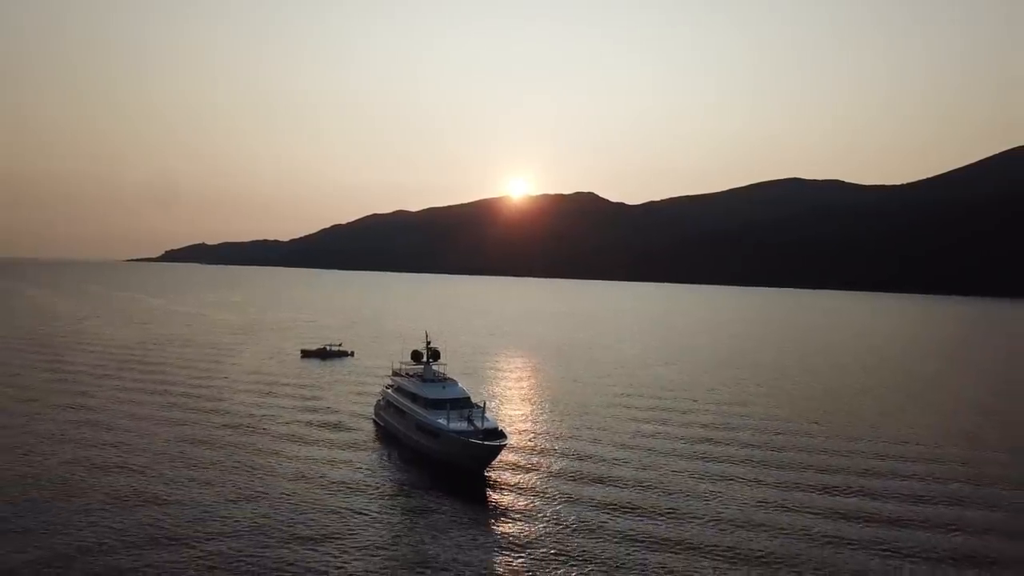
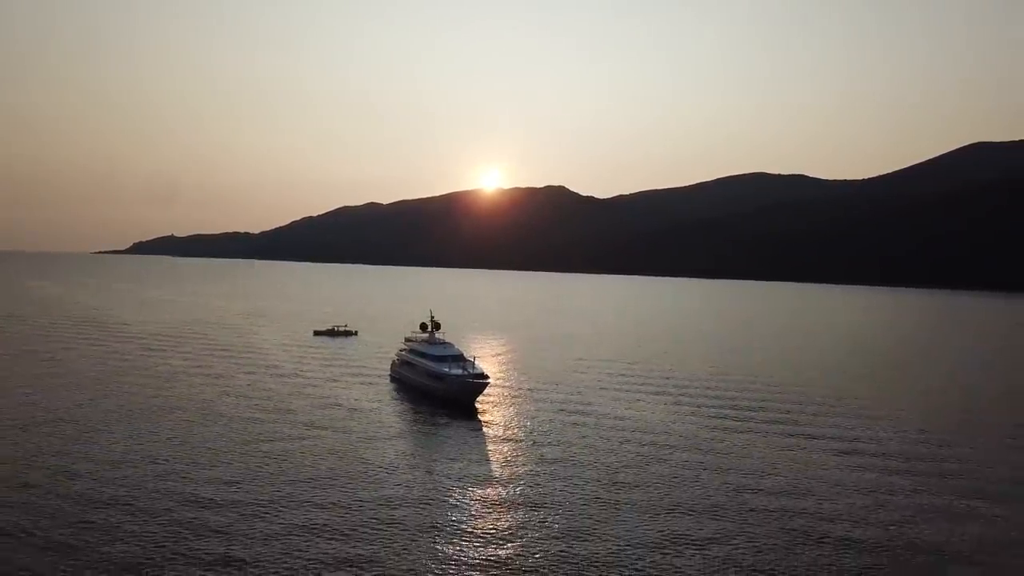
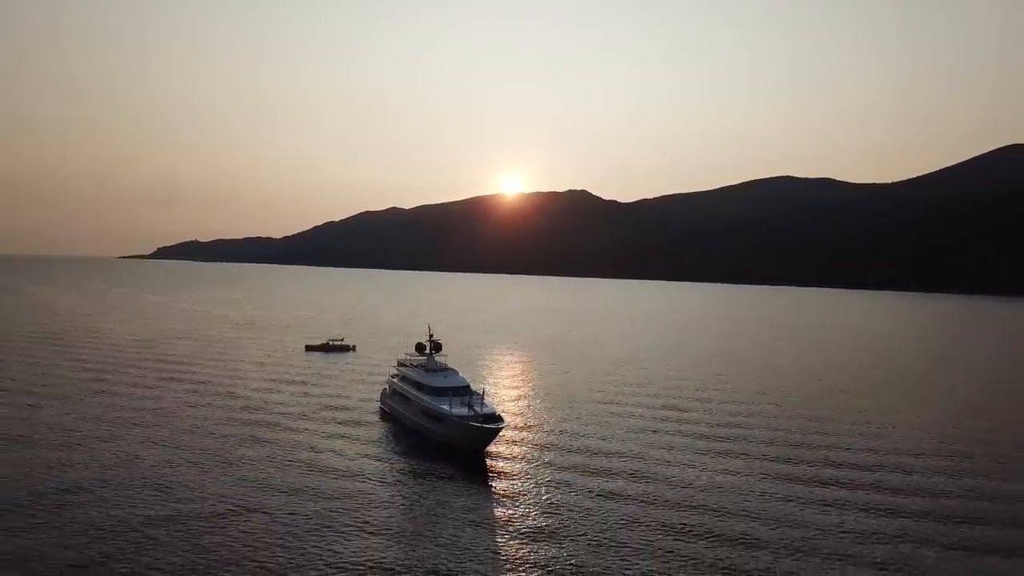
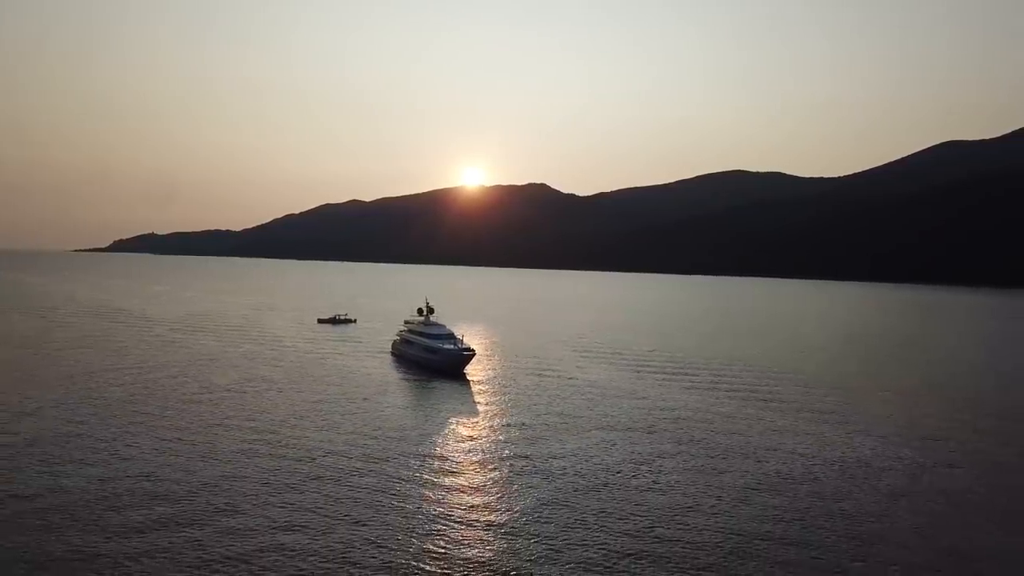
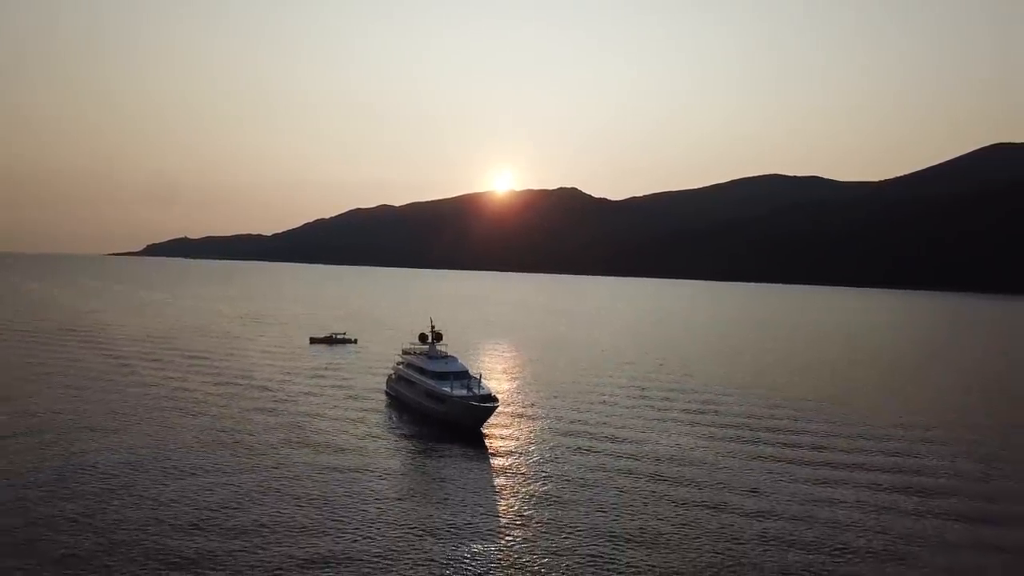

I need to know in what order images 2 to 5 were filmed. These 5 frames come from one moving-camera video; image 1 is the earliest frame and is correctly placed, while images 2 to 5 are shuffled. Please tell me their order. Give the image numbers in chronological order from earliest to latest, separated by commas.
3, 5, 2, 4
